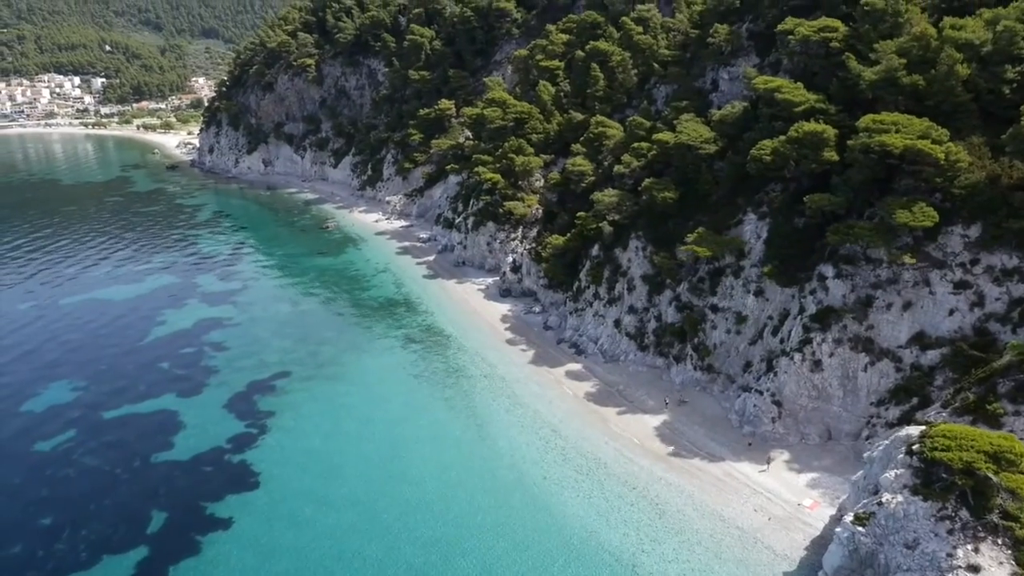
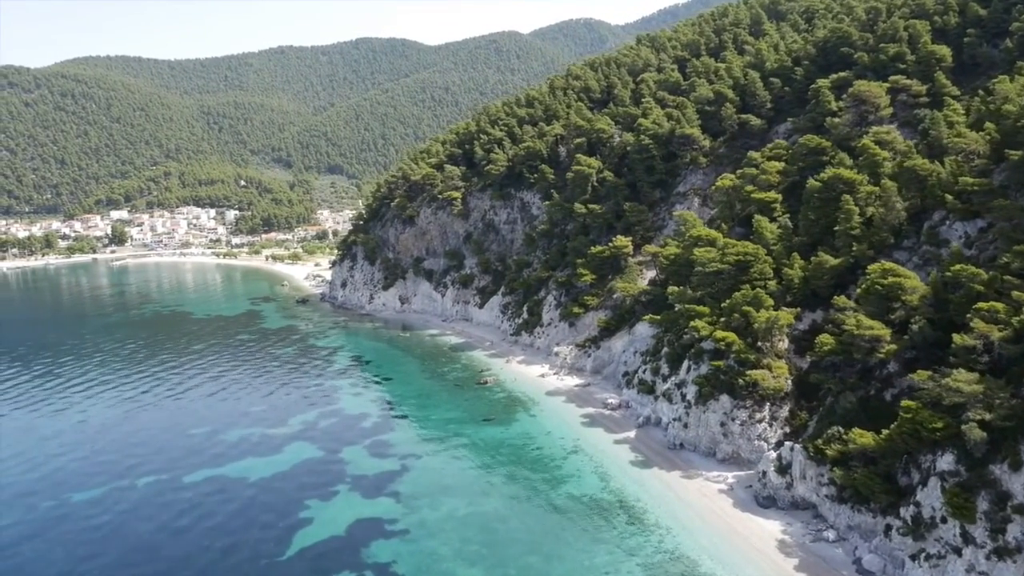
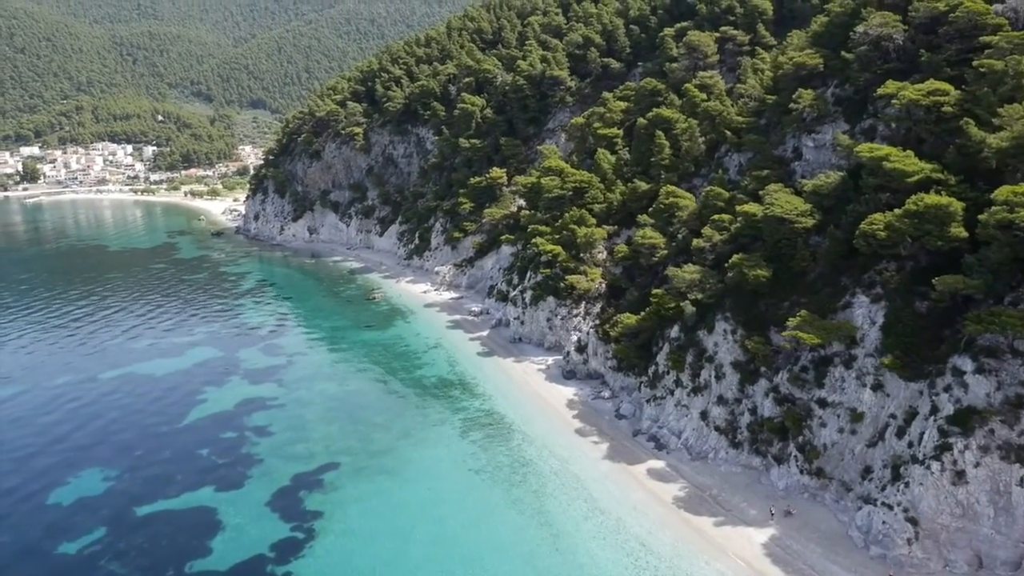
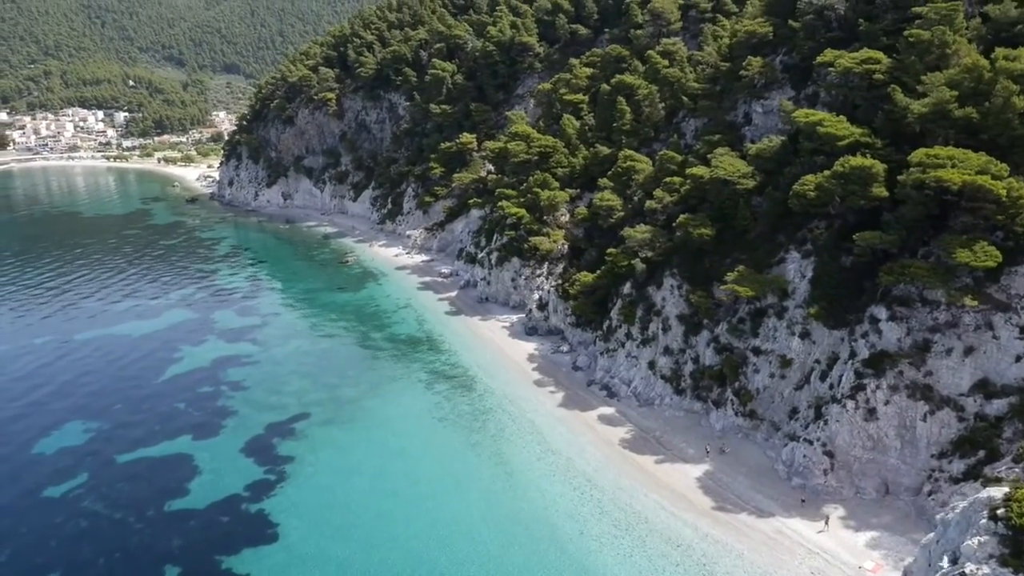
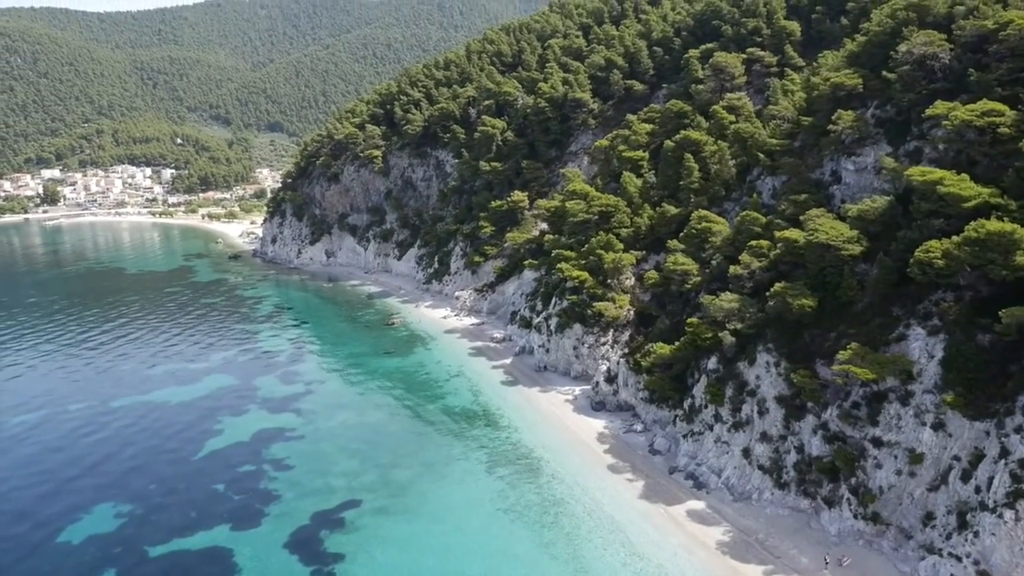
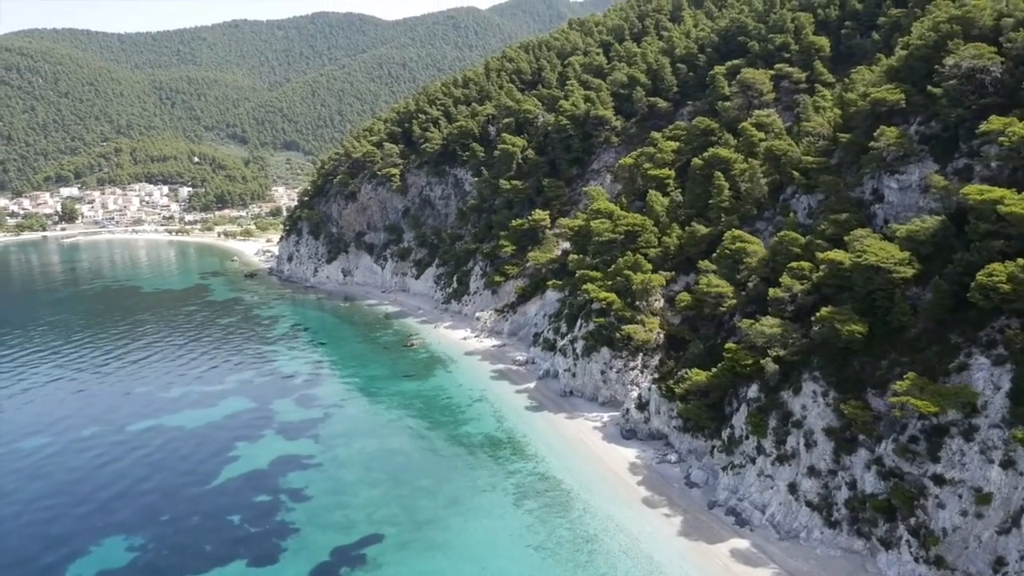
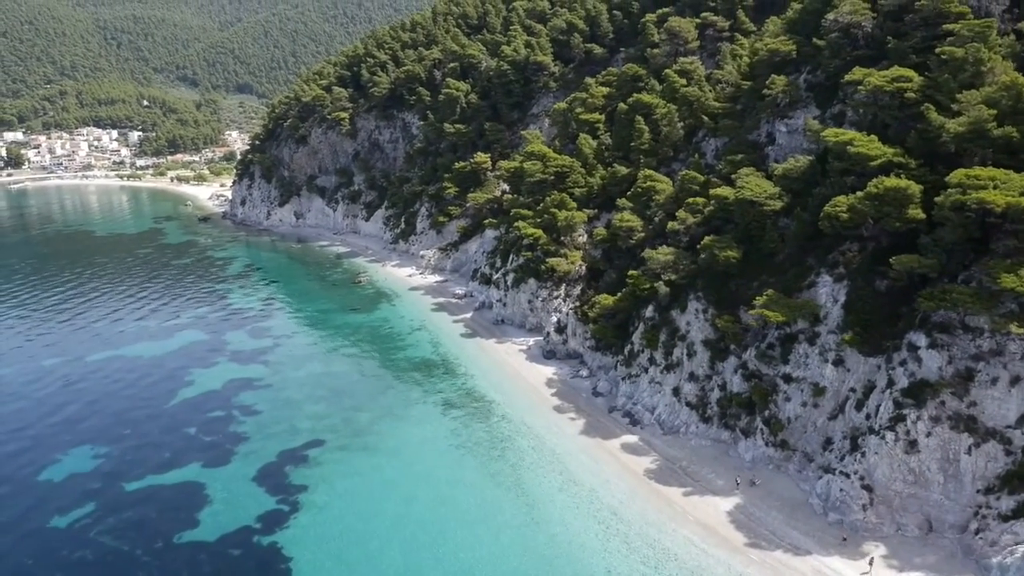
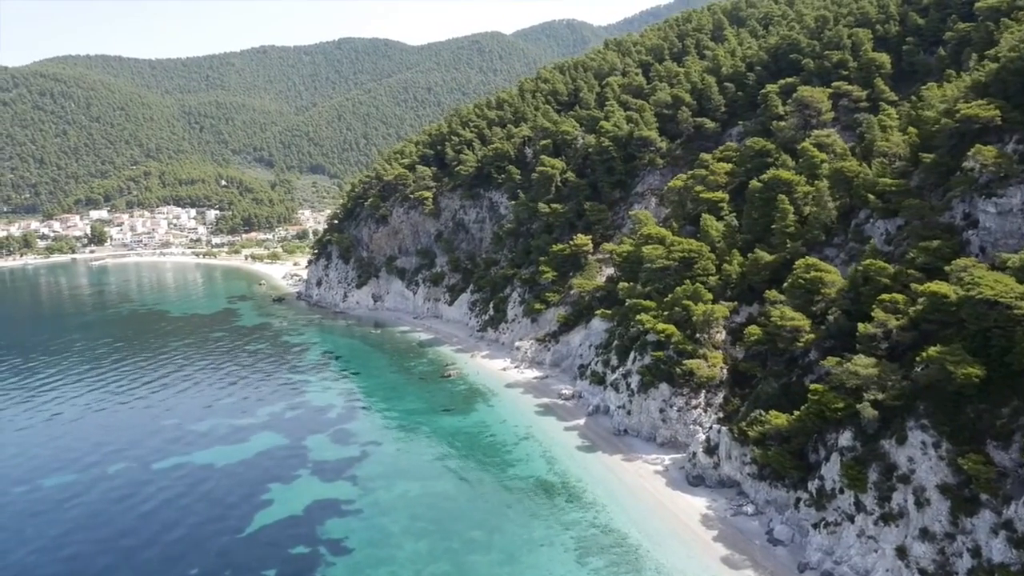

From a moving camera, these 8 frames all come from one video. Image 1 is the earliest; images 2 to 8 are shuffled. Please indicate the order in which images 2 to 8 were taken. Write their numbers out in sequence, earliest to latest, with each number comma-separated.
4, 7, 3, 5, 6, 8, 2
